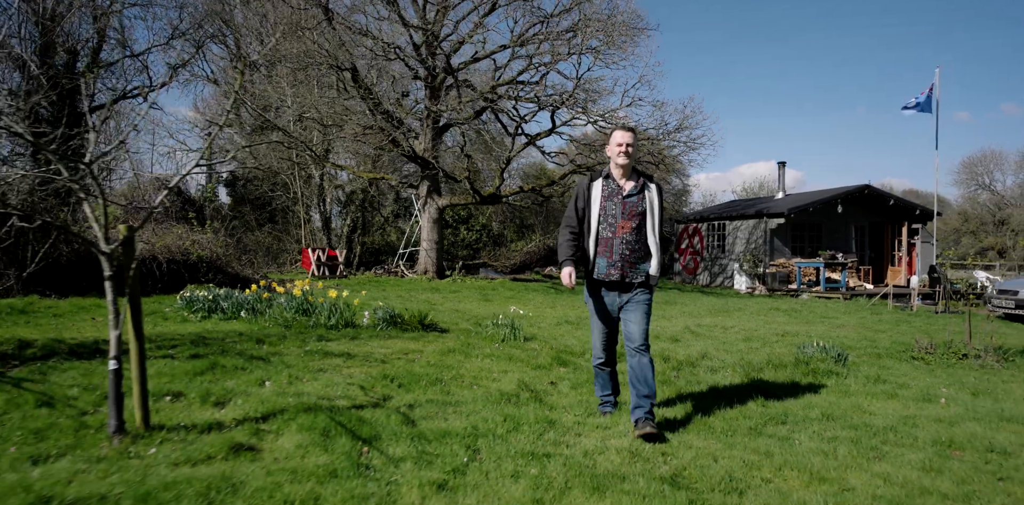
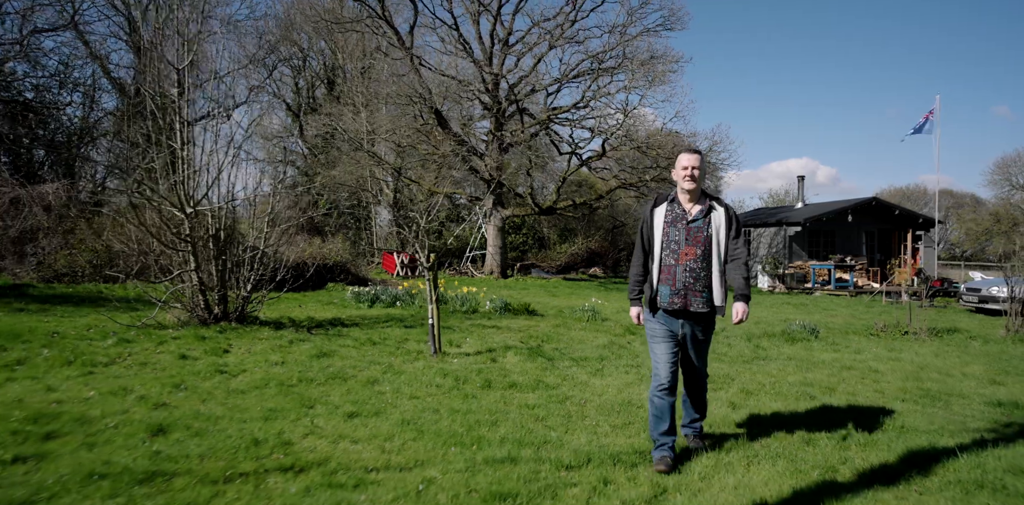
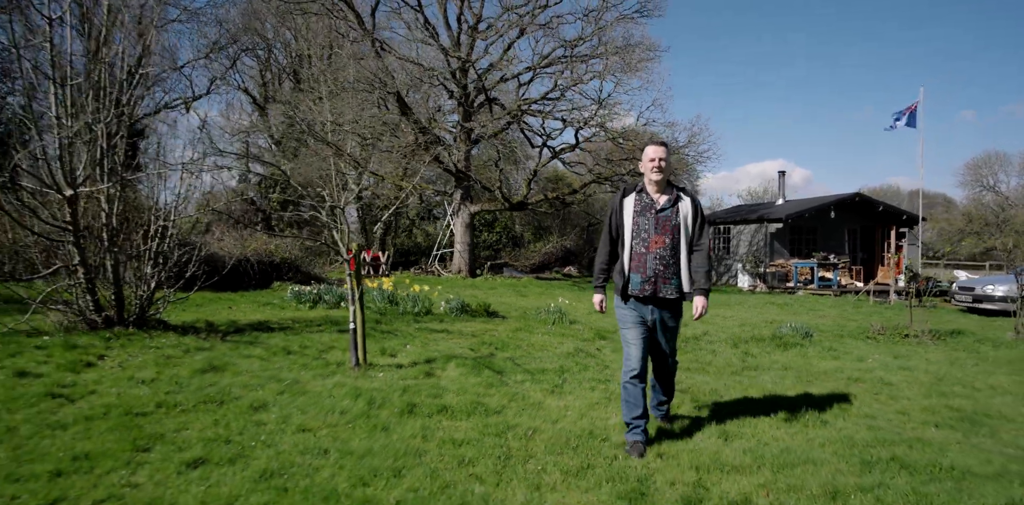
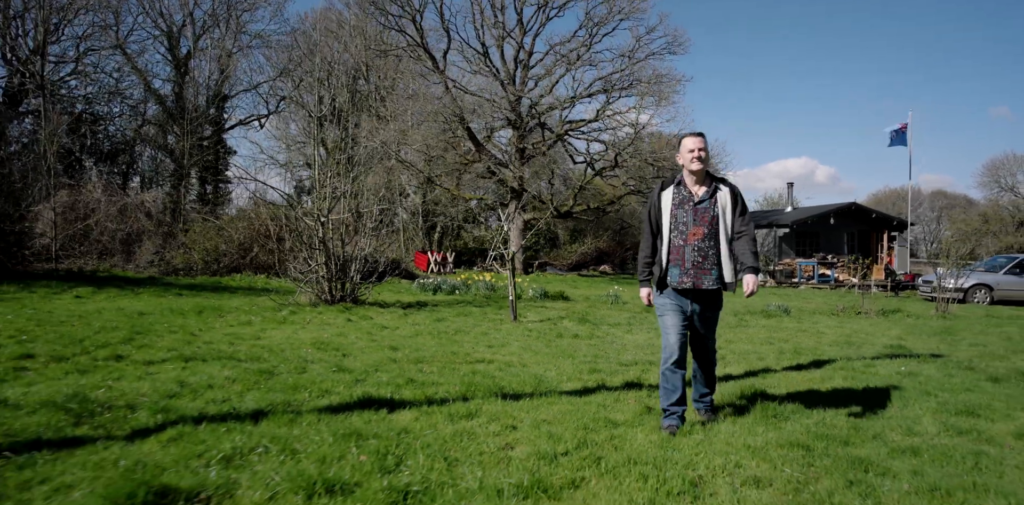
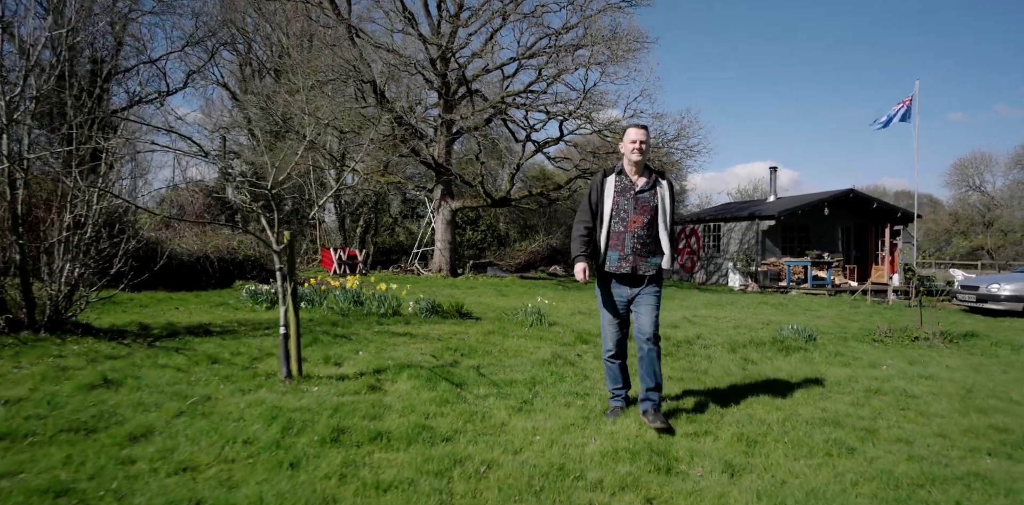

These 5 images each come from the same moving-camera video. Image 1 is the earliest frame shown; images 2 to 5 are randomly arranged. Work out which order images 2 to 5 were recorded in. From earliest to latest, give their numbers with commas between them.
5, 3, 2, 4
